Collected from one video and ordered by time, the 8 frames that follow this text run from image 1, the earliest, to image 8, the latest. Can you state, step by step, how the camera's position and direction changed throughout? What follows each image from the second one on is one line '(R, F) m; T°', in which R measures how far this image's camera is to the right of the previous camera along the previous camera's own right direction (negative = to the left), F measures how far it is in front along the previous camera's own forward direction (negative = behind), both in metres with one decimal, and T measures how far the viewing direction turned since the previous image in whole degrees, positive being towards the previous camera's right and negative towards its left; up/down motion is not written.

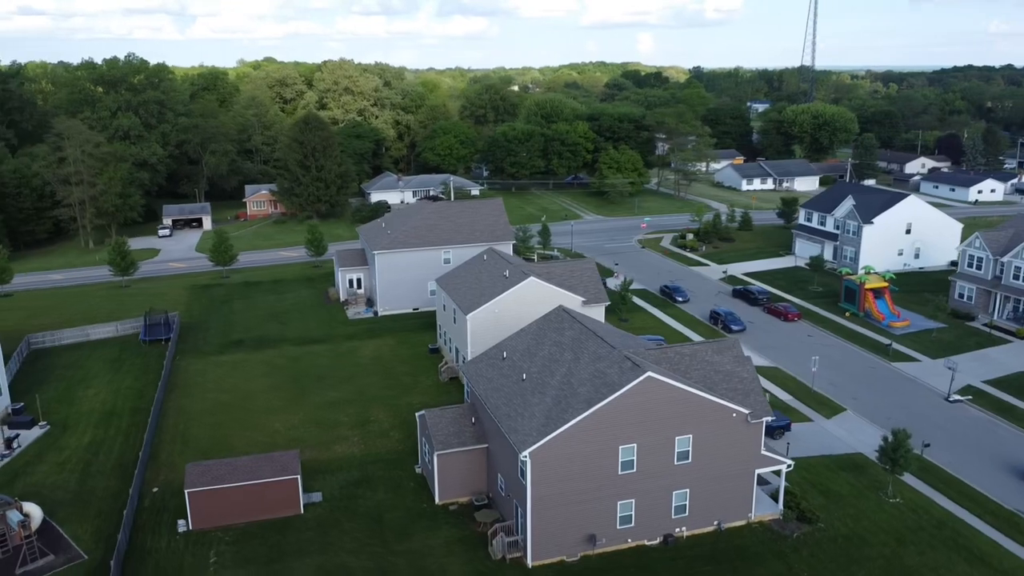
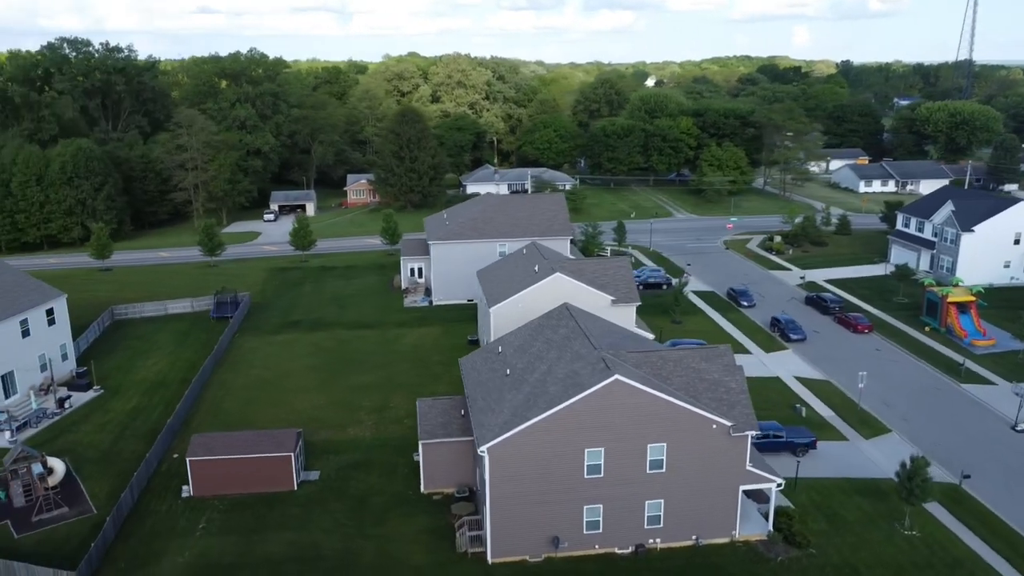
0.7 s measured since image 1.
(+4.8, +0.6) m; -10°
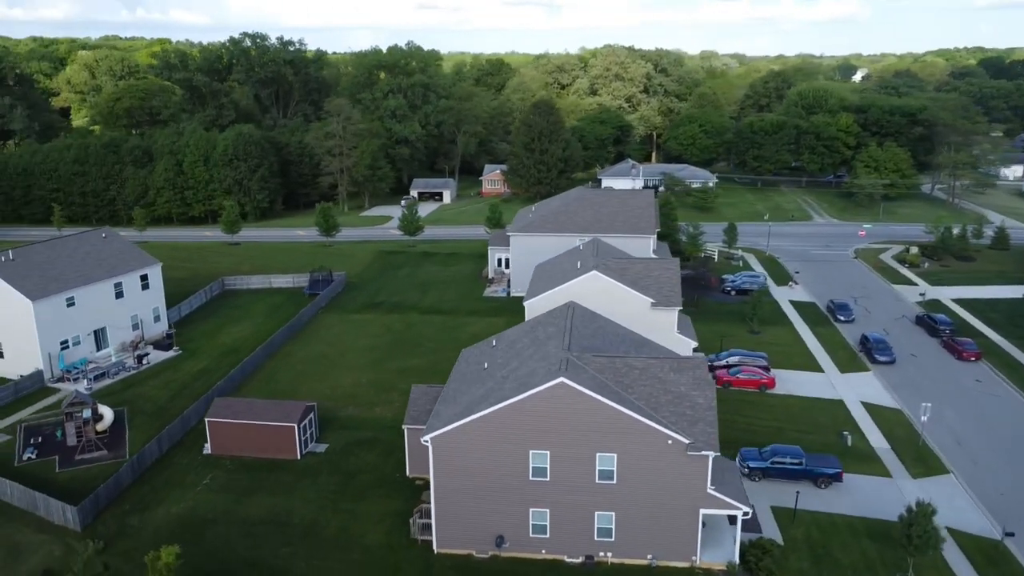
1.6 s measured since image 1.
(+6.6, +1.1) m; -13°
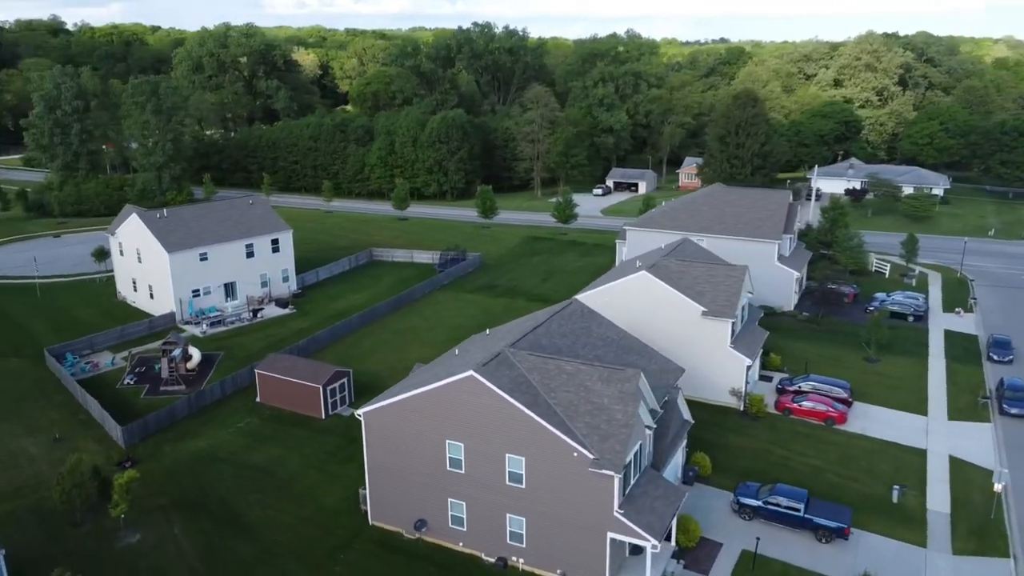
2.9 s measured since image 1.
(+9.3, +2.0) m; -19°
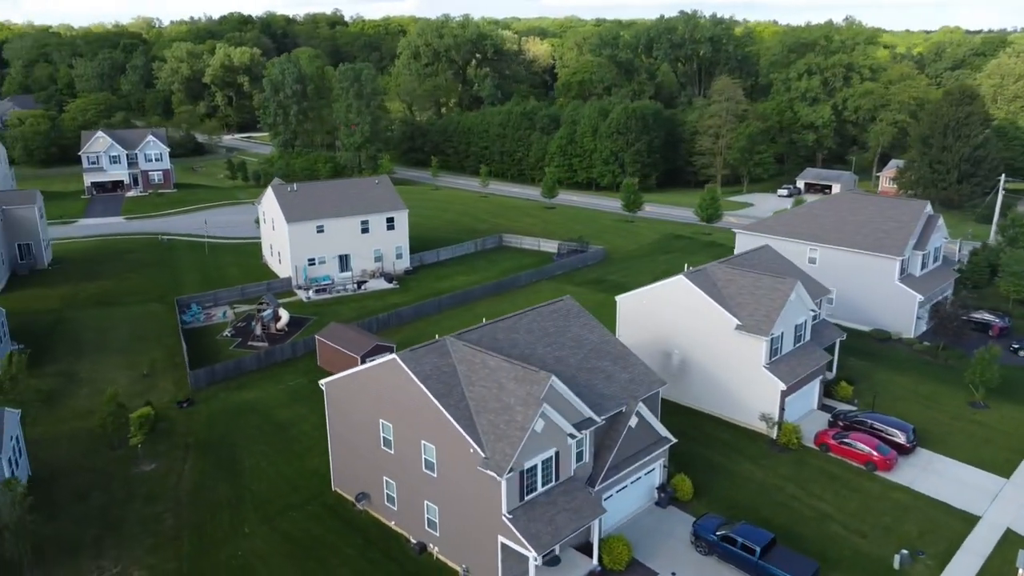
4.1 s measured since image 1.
(+8.4, +1.7) m; -17°
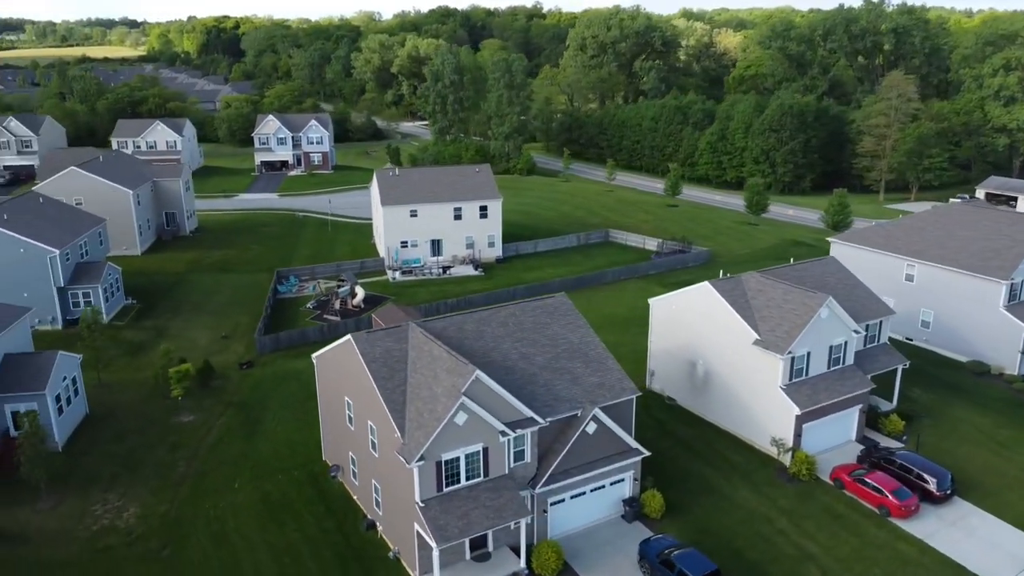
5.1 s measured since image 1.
(+6.6, +1.1) m; -14°
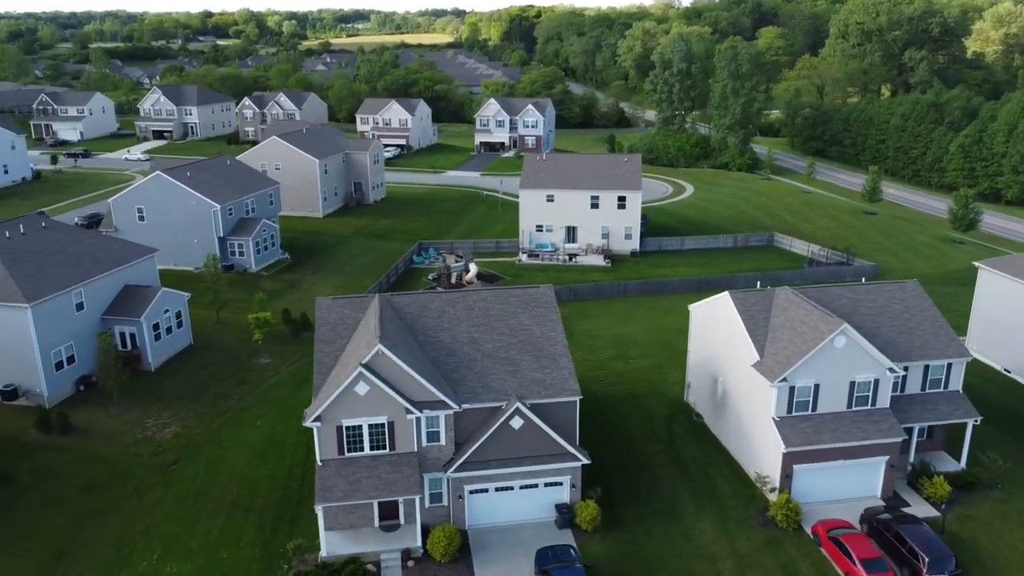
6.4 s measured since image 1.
(+9.4, +2.0) m; -20°
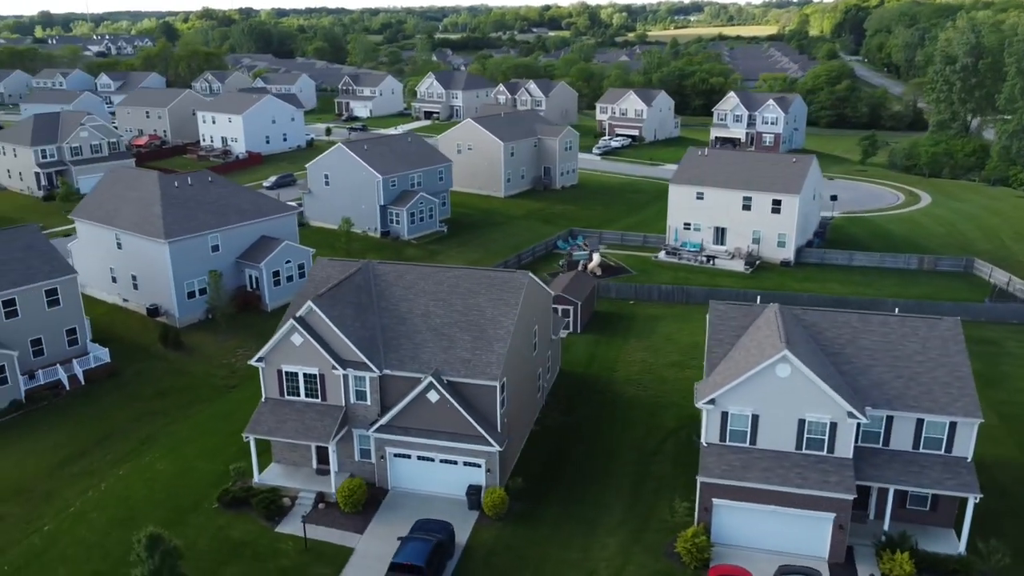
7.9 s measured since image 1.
(+10.3, +1.8) m; -22°
